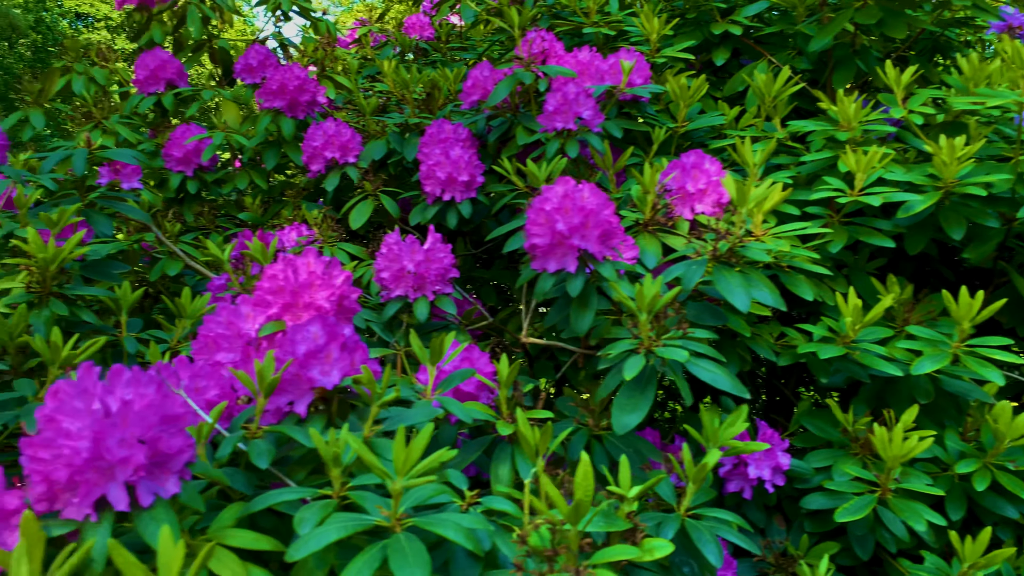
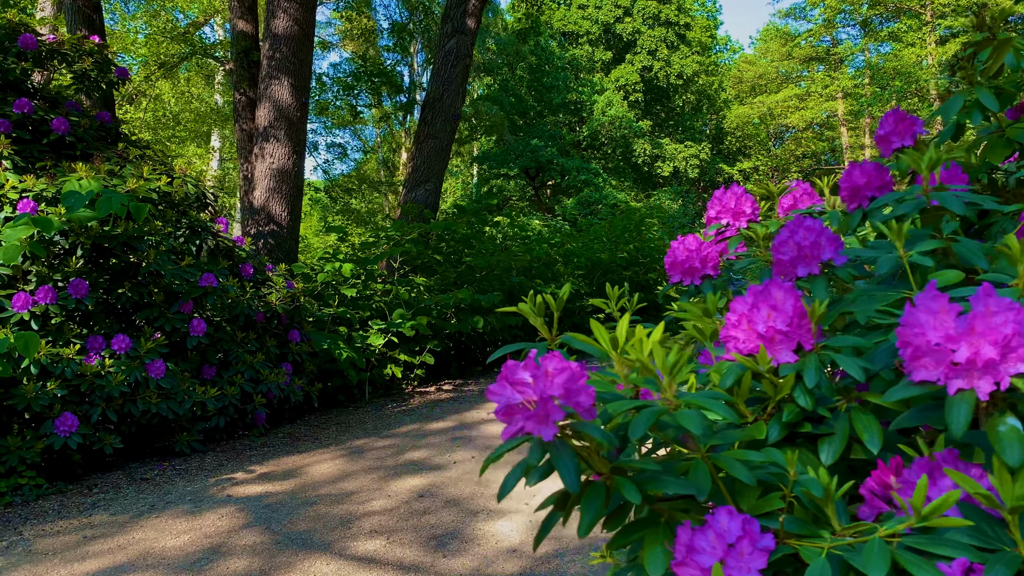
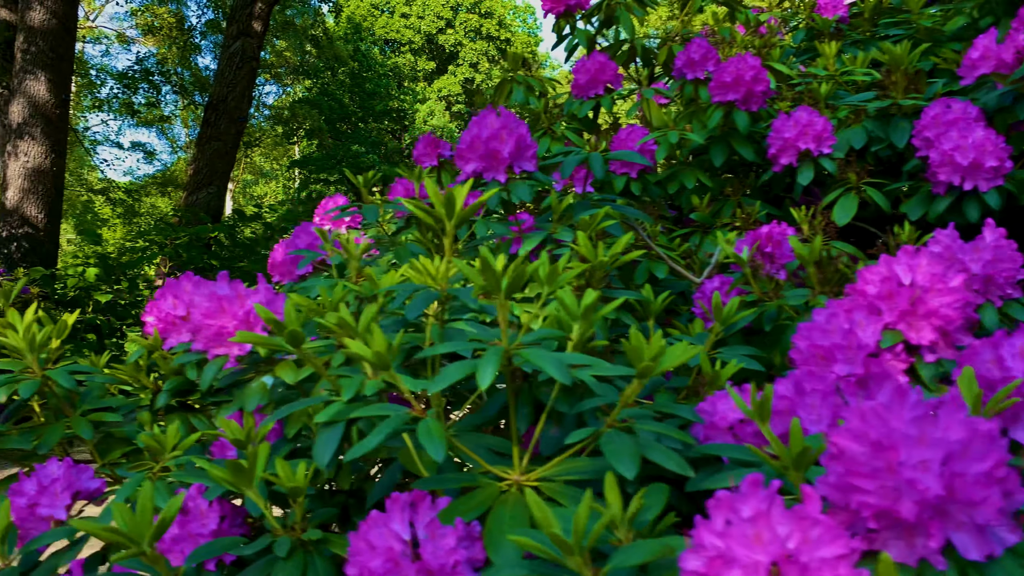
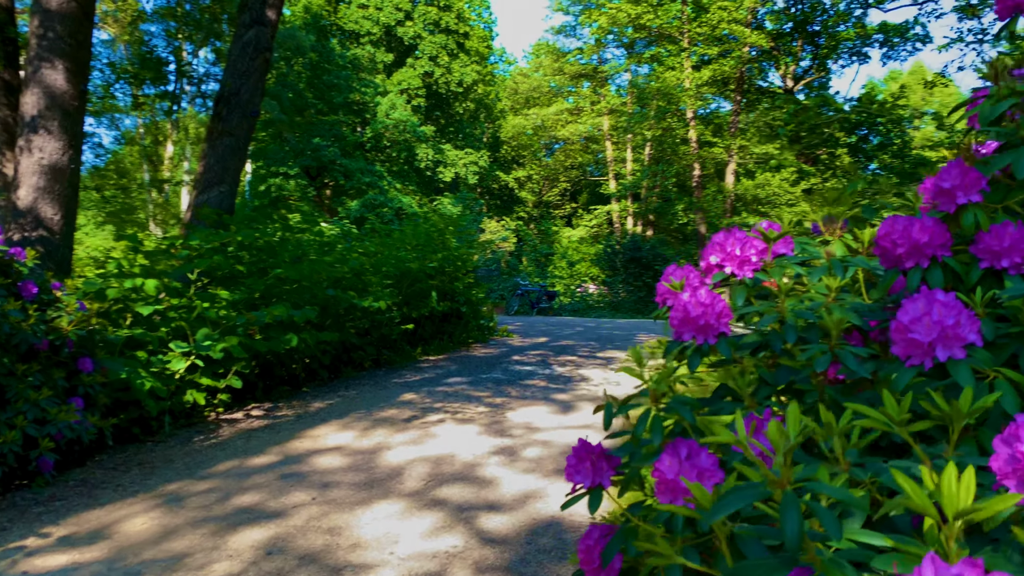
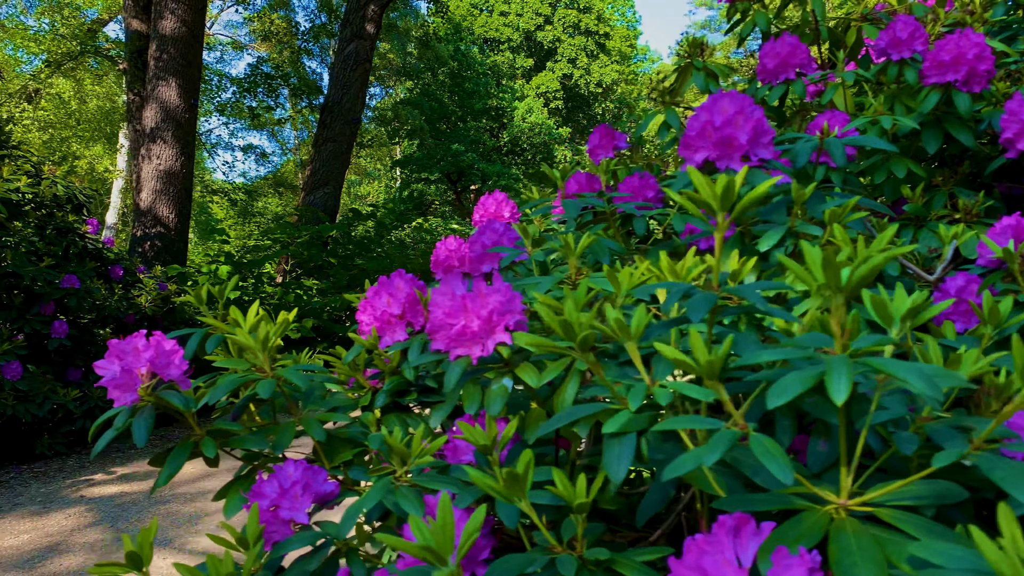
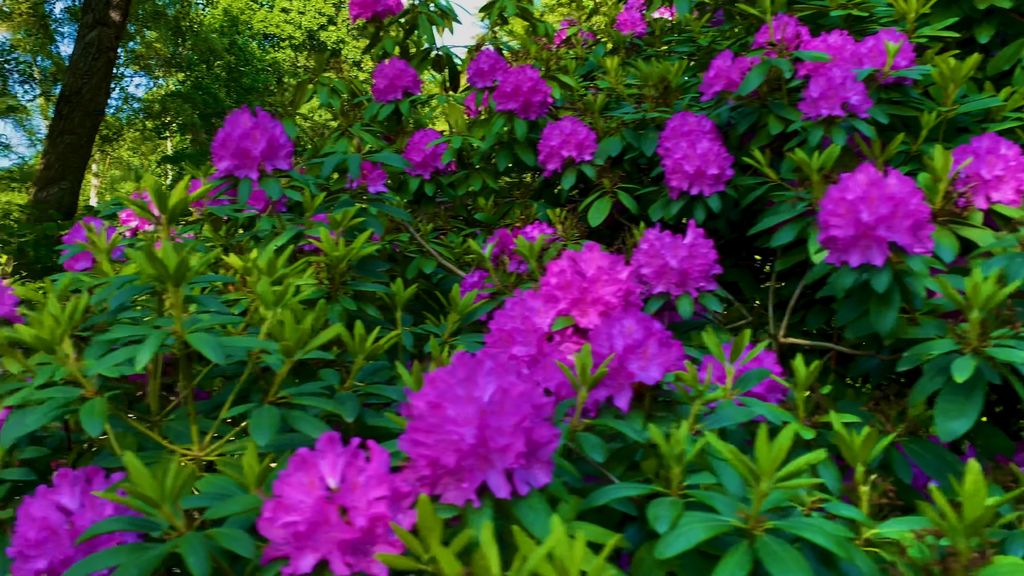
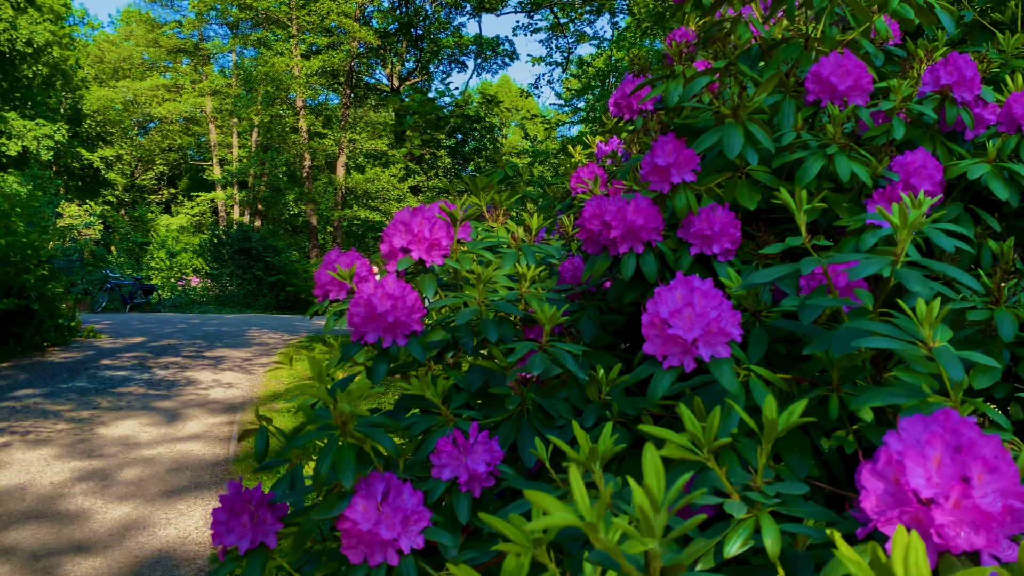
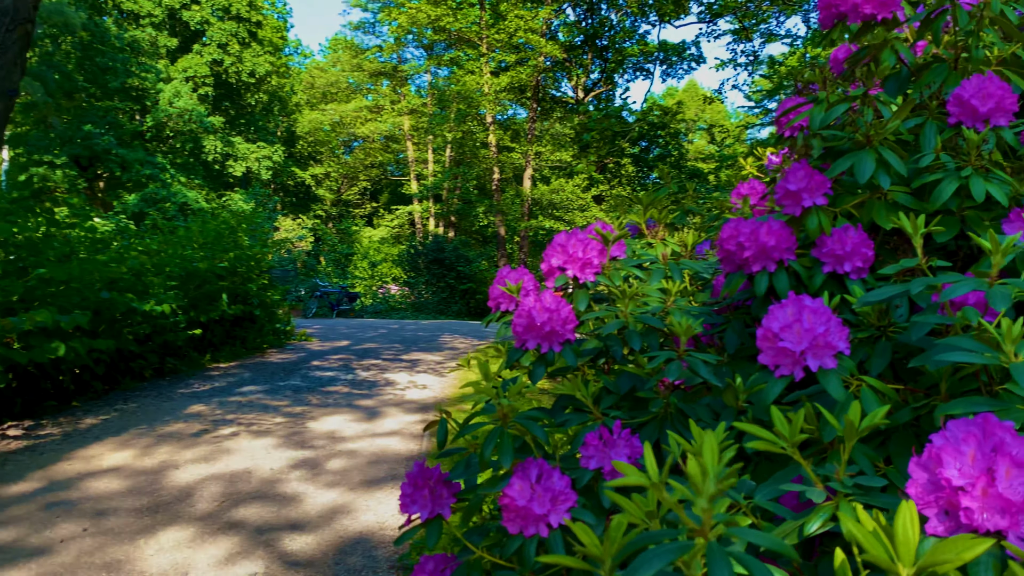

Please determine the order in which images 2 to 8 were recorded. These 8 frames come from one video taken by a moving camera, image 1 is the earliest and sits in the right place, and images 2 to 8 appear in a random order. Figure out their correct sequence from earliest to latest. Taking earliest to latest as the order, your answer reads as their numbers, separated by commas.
6, 3, 5, 2, 4, 8, 7
